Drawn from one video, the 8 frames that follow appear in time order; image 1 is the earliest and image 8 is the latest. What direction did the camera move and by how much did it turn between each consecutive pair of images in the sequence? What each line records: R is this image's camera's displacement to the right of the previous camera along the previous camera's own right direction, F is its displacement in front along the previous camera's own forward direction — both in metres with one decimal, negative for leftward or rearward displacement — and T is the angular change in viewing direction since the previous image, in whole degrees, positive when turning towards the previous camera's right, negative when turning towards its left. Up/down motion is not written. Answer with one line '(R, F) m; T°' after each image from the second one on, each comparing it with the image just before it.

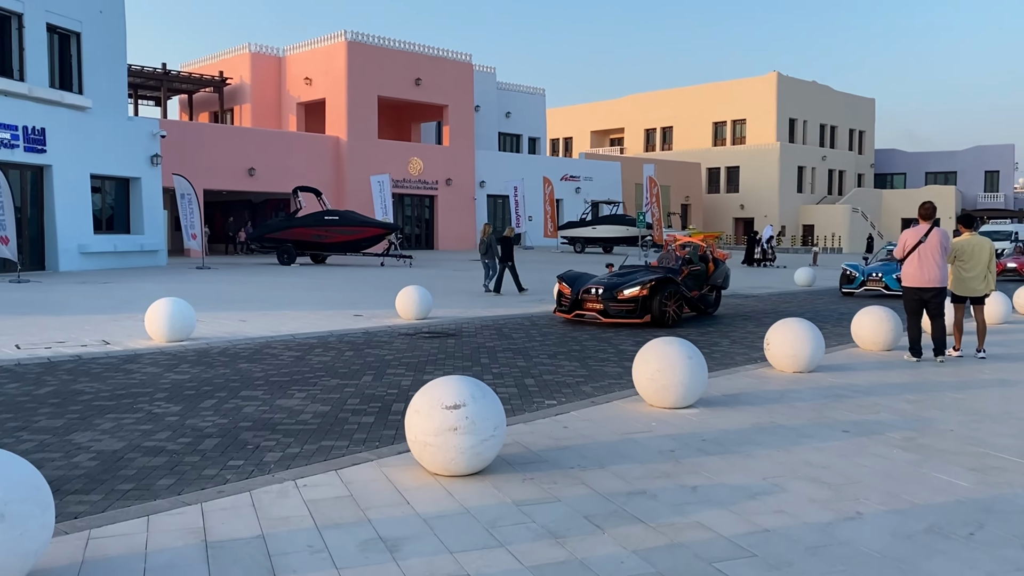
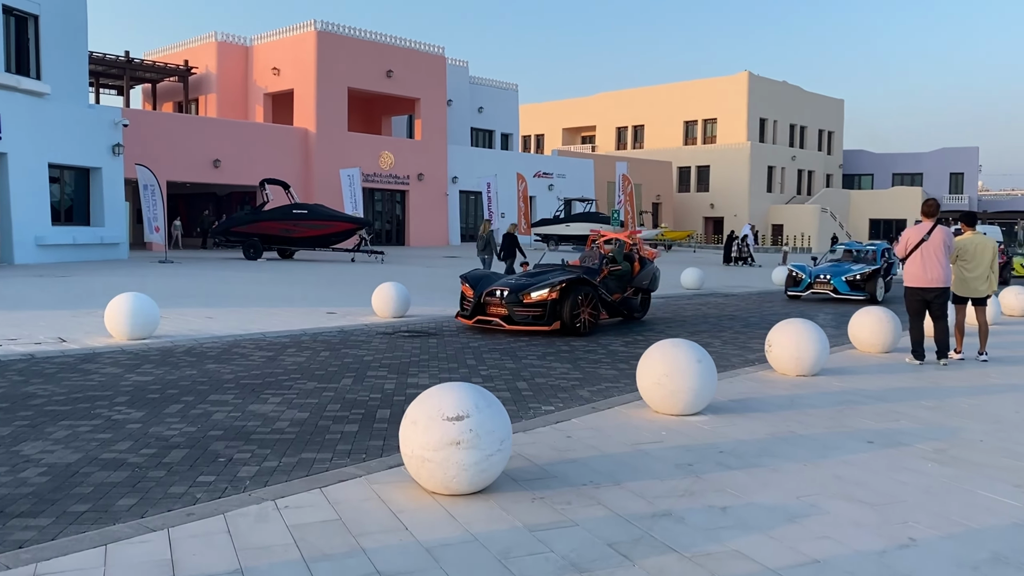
(-0.2, +0.5) m; +2°
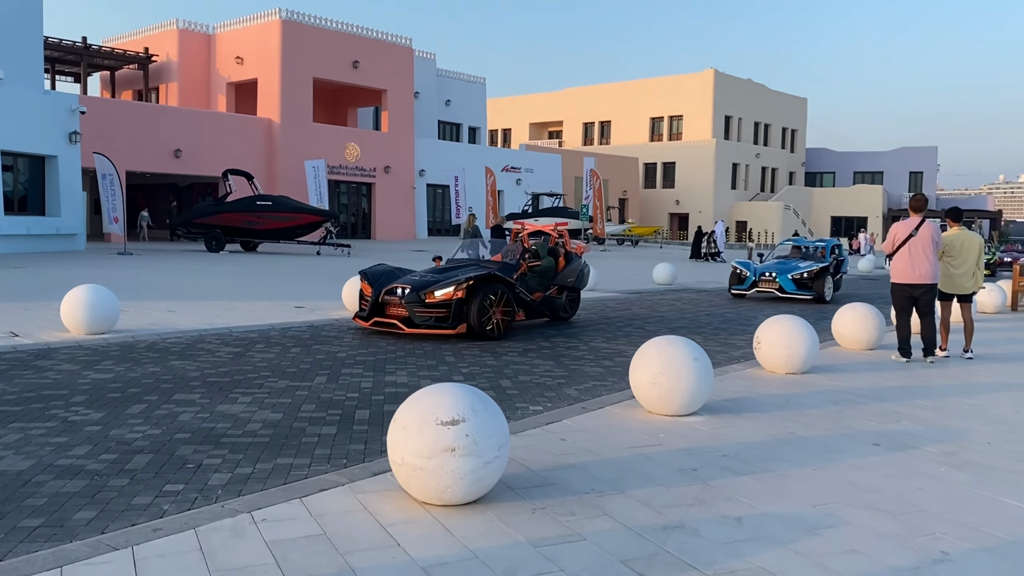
(-0.2, +0.3) m; +2°
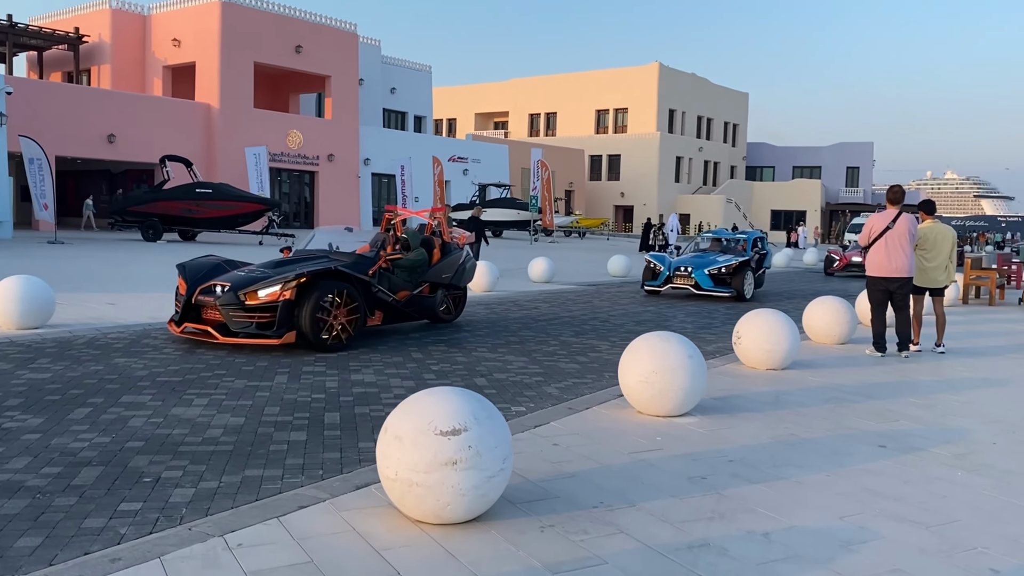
(-0.3, +0.4) m; +4°
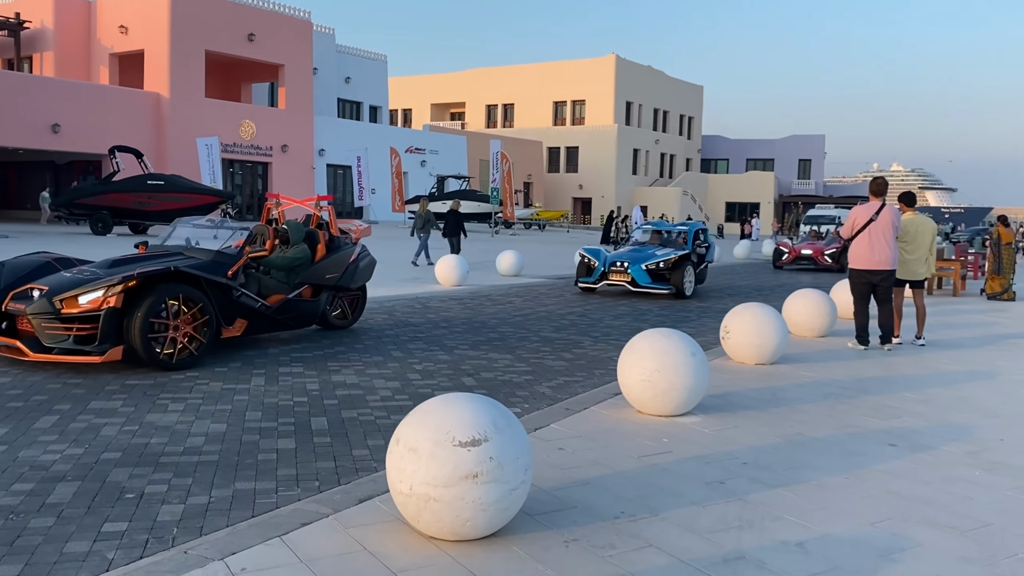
(-0.3, +0.3) m; +3°
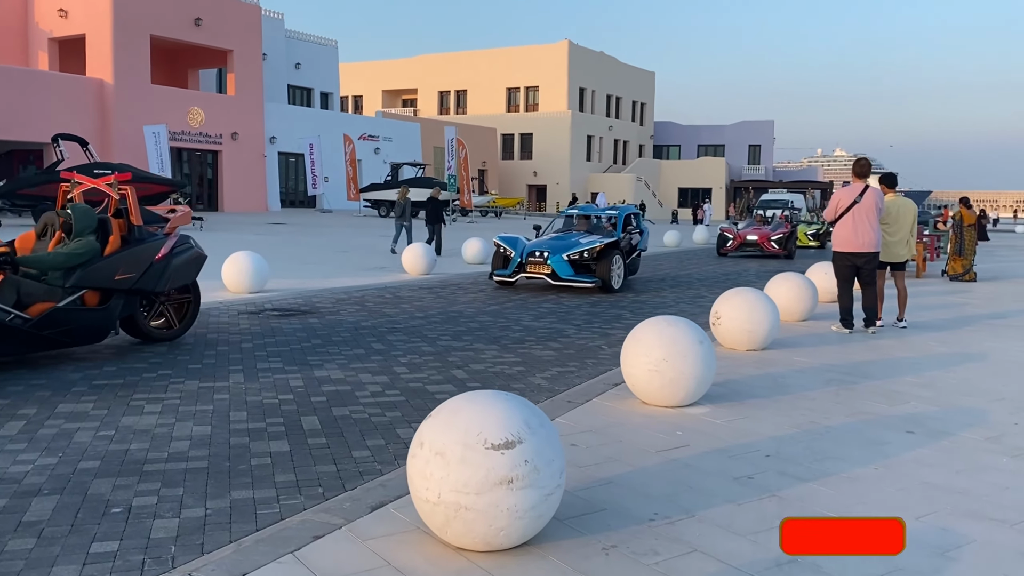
(-0.3, +0.3) m; +3°
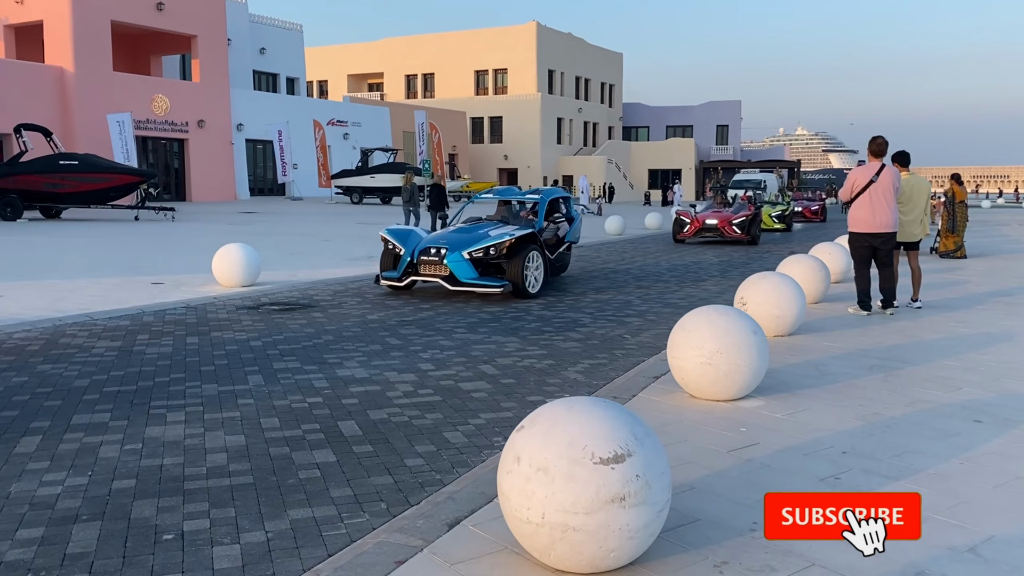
(-0.4, +0.3) m; +2°
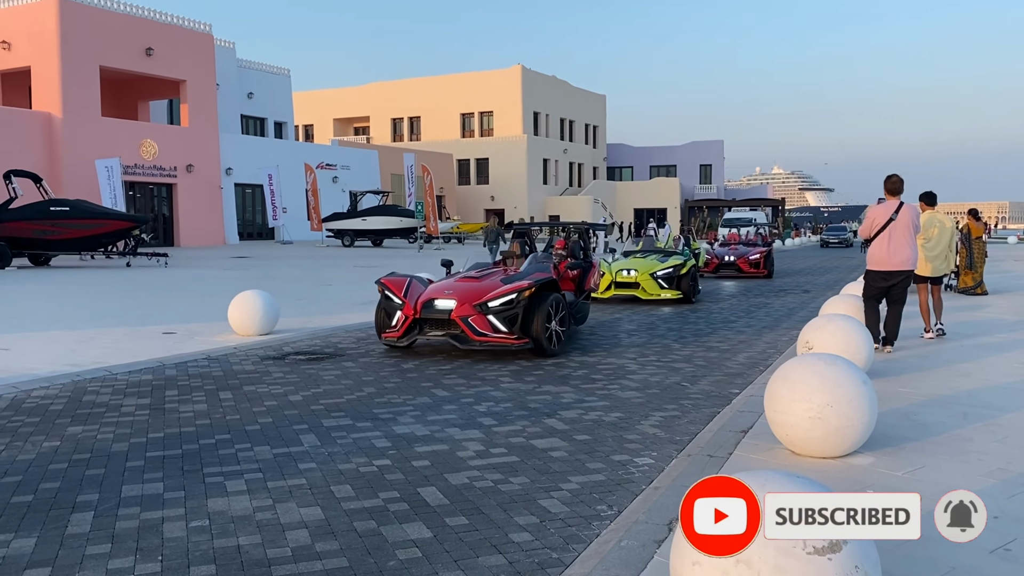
(-0.6, +0.4) m; +1°
